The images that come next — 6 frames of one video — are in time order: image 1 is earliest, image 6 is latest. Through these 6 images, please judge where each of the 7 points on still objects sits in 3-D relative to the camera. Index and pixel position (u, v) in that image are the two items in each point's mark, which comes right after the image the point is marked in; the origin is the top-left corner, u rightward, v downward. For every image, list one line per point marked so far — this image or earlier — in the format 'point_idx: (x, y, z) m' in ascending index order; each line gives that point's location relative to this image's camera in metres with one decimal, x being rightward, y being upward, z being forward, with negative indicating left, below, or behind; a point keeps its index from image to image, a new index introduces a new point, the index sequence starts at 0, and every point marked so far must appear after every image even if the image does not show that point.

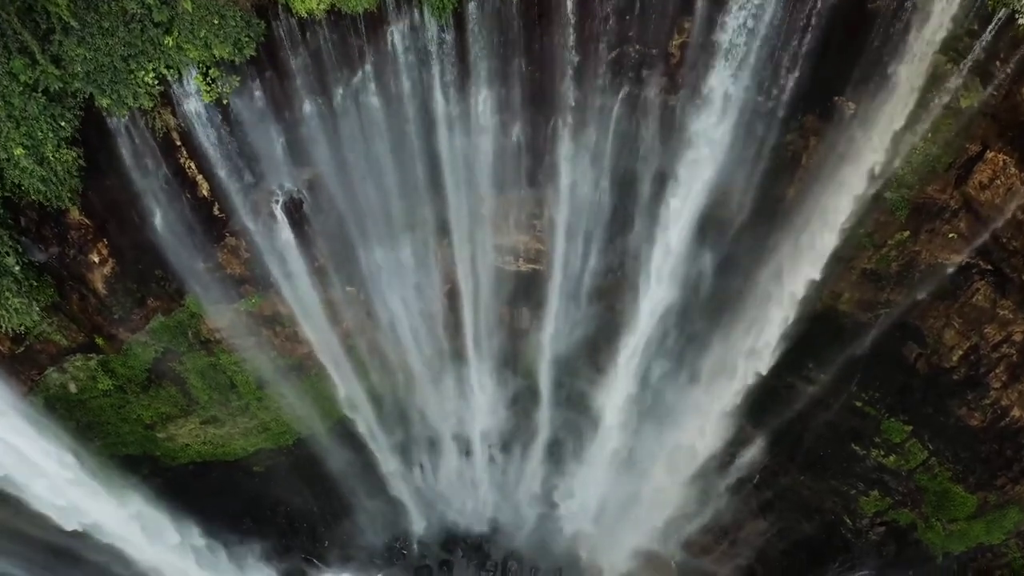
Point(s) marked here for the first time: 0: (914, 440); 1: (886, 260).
0: (+6.5, -2.5, +11.1) m
1: (+5.4, +0.4, +9.8) m
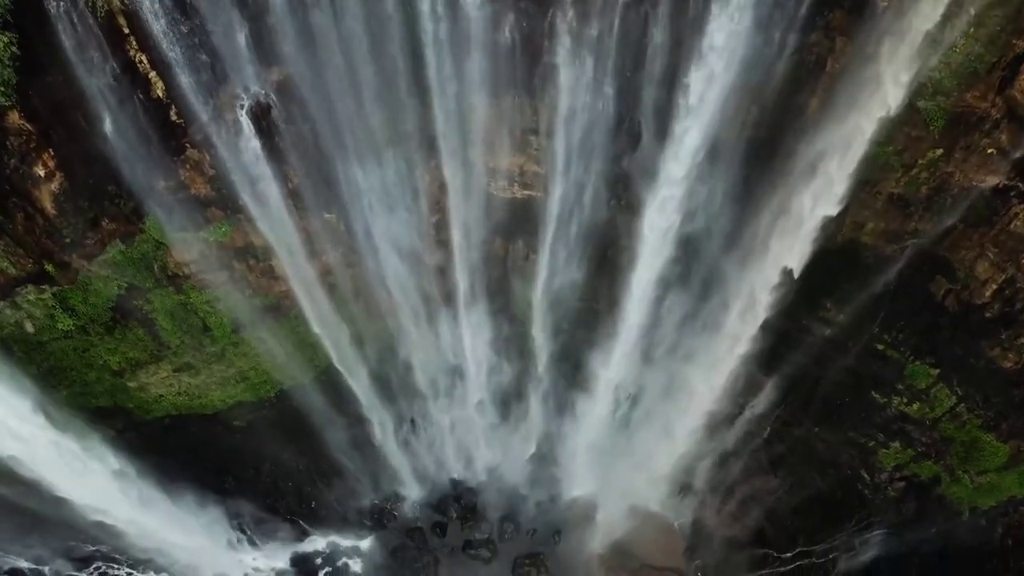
0: (+6.5, -1.5, +10.3) m
1: (+5.3, +1.4, +8.9) m
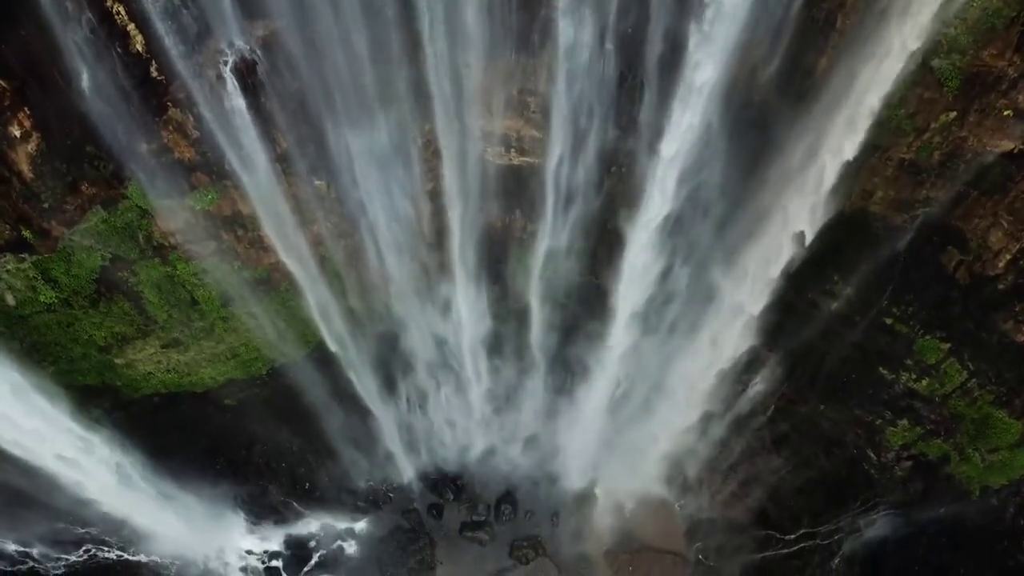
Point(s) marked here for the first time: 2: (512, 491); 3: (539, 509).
0: (+6.4, -1.0, +10.0) m
1: (+5.3, +1.8, +8.6) m
2: (0.0, -3.8, +12.8) m
3: (+0.5, -4.2, +12.8) m
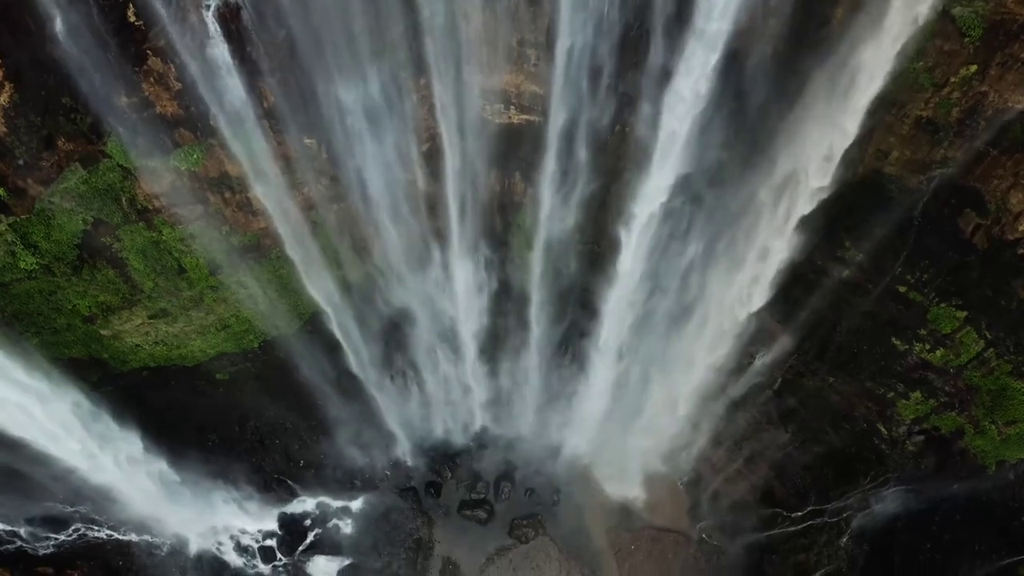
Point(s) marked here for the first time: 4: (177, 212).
0: (+6.4, -0.6, +9.6) m
1: (+5.2, +2.2, +8.2) m
2: (0.0, -3.3, +12.4) m
3: (+0.5, -3.6, +12.5) m
4: (-4.5, +1.0, +9.2) m
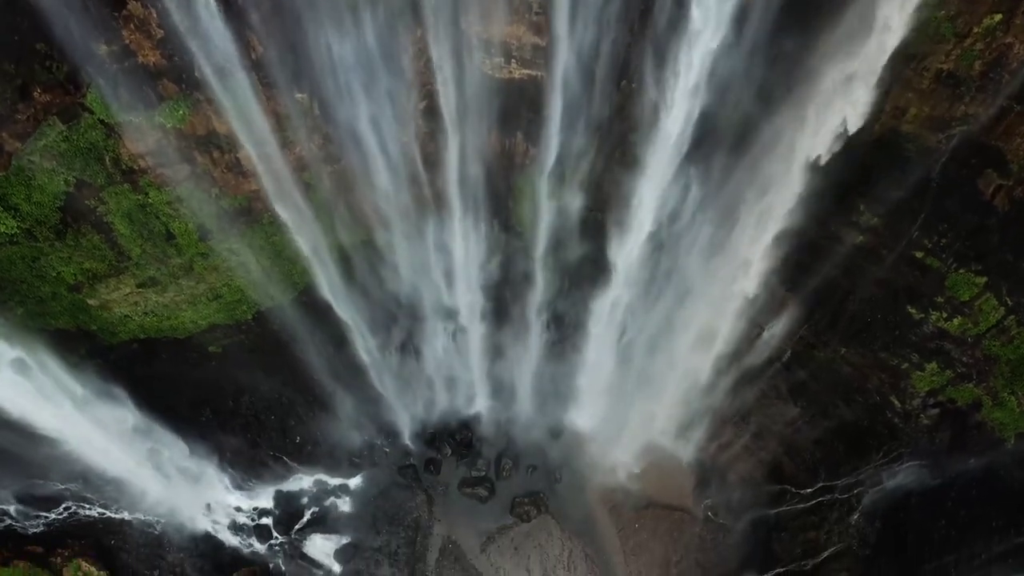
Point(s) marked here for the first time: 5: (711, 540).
0: (+6.4, -0.1, +9.2) m
1: (+5.2, +2.7, +7.8) m
2: (0.0, -2.8, +12.1) m
3: (+0.5, -3.1, +12.1) m
4: (-4.5, +1.5, +8.8) m
5: (+3.5, -4.4, +11.8) m
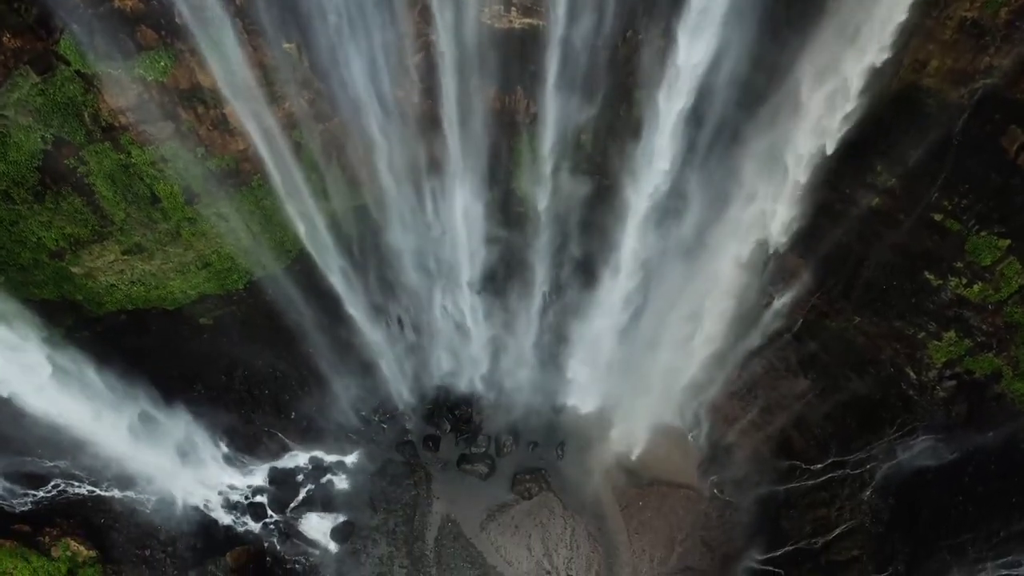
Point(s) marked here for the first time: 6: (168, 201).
0: (+6.4, +0.4, +8.8) m
1: (+5.2, +3.2, +7.3) m
2: (+0.1, -2.3, +11.7) m
3: (+0.5, -2.6, +11.8) m
4: (-4.5, +1.9, +8.4) m
5: (+3.5, -3.9, +11.5) m
6: (-4.6, +1.1, +9.1) m
